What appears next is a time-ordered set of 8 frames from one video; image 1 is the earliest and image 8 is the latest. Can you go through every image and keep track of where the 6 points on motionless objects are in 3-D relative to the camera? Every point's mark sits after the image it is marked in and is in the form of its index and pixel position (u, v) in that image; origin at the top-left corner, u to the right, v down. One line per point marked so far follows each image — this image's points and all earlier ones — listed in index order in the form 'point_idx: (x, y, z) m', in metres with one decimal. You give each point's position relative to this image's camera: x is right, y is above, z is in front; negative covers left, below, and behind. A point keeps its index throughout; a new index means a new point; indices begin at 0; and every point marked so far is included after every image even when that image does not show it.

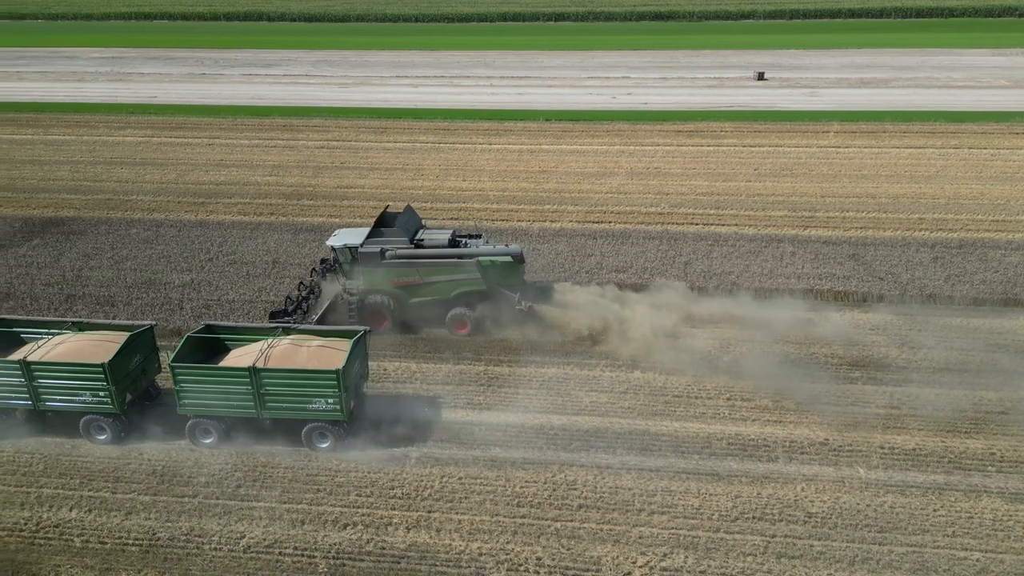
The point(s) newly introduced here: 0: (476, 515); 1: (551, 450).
0: (-0.6, -3.8, +12.0) m
1: (+0.7, -3.0, +13.6) m
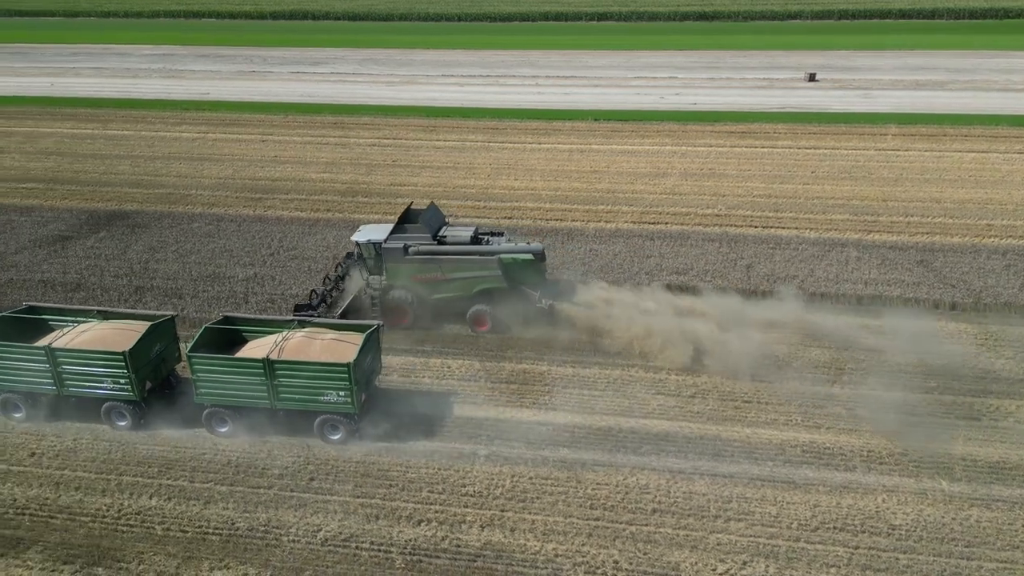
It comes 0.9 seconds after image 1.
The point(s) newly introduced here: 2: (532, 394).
0: (+0.6, -3.8, +12.0) m
1: (+2.0, -3.1, +13.4) m
2: (+0.4, -2.2, +15.3) m
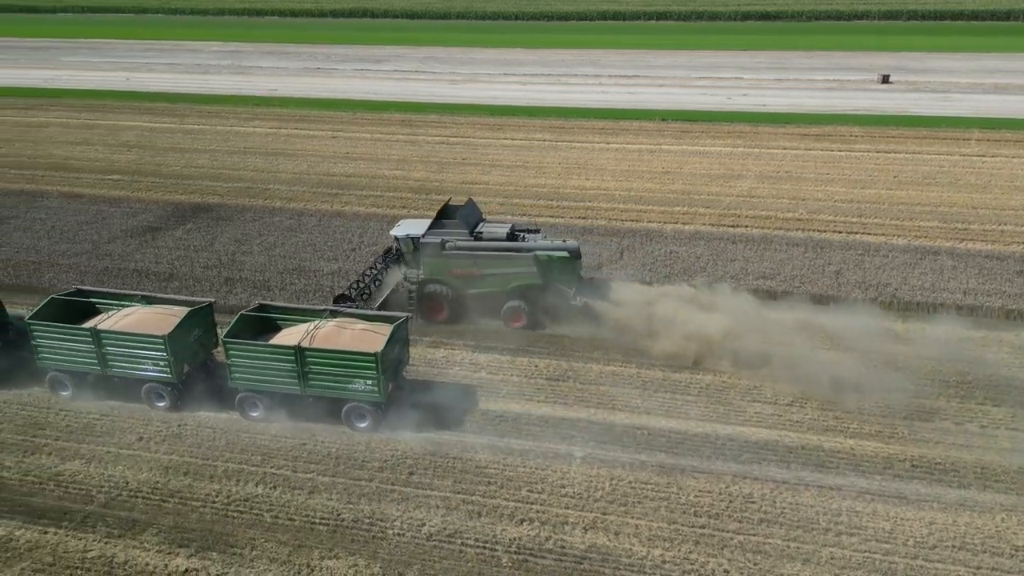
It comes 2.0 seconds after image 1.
0: (+2.3, -3.8, +11.8) m
1: (+3.8, -3.1, +13.2) m
2: (+2.3, -2.2, +15.1) m
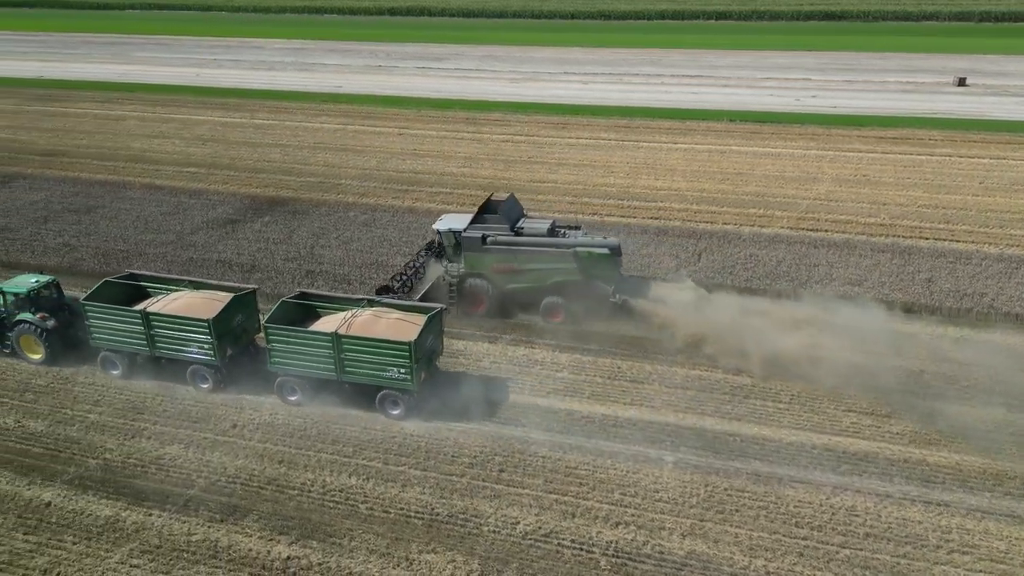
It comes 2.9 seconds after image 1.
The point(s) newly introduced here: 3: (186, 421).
0: (+3.9, -3.9, +11.5) m
1: (+5.4, -3.2, +12.8) m
2: (+4.1, -2.3, +14.8) m
3: (-6.4, -2.6, +14.4) m
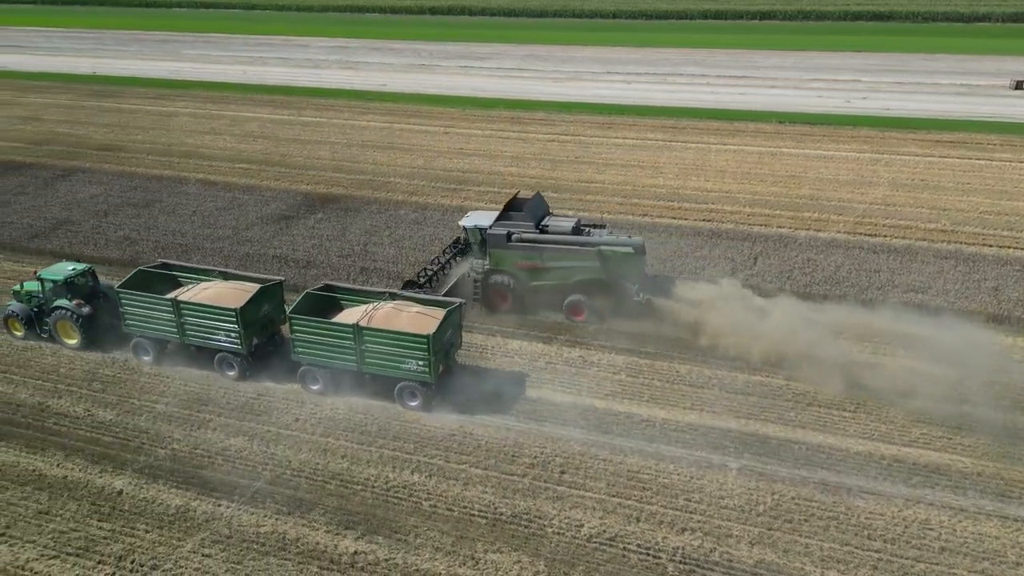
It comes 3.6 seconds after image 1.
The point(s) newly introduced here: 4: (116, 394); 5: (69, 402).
0: (+4.9, -3.9, +11.3) m
1: (+6.5, -3.3, +12.5) m
2: (+5.3, -2.4, +14.6) m
3: (-5.3, -2.5, +14.6) m
4: (-8.3, -2.2, +15.3) m
5: (-9.2, -2.4, +15.0) m
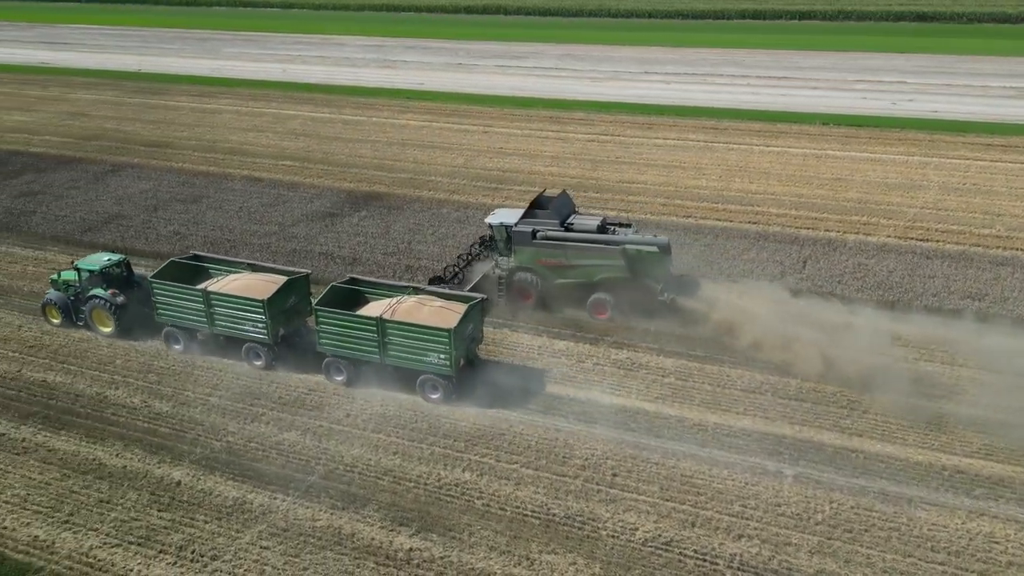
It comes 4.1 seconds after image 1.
0: (+5.7, -4.0, +11.1) m
1: (+7.4, -3.5, +12.2) m
2: (+6.2, -2.5, +14.3) m
3: (-4.3, -2.4, +14.7) m
4: (-7.3, -2.1, +15.5) m
5: (-8.2, -2.2, +15.3) m
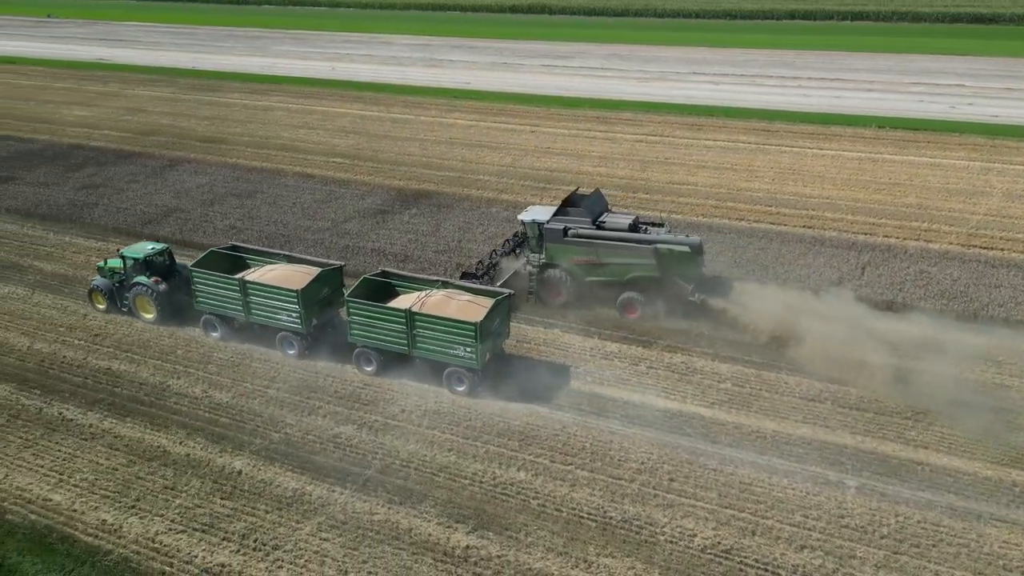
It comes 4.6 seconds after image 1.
0: (+6.6, -4.2, +10.8) m
1: (+8.3, -3.6, +11.8) m
2: (+7.3, -2.6, +14.0) m
3: (-3.2, -2.4, +14.9) m
4: (-6.2, -1.9, +15.8) m
5: (-7.0, -2.0, +15.7) m
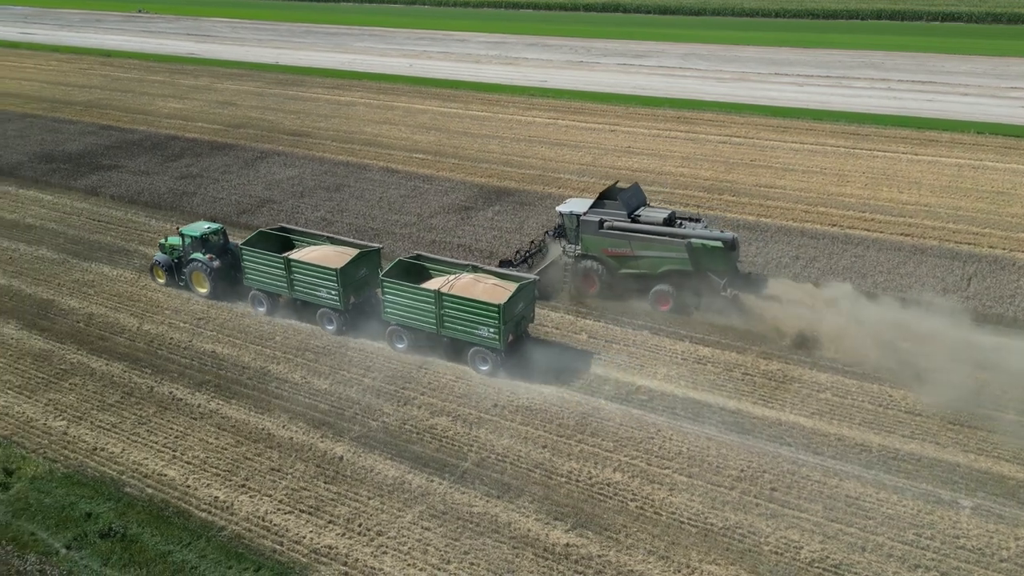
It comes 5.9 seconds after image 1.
0: (+8.1, -4.4, +10.2) m
1: (+9.9, -3.9, +11.1) m
2: (+9.1, -2.9, +13.3) m
3: (-1.3, -2.2, +15.1) m
4: (-4.1, -1.7, +16.3) m
5: (-5.0, -1.8, +16.2) m
